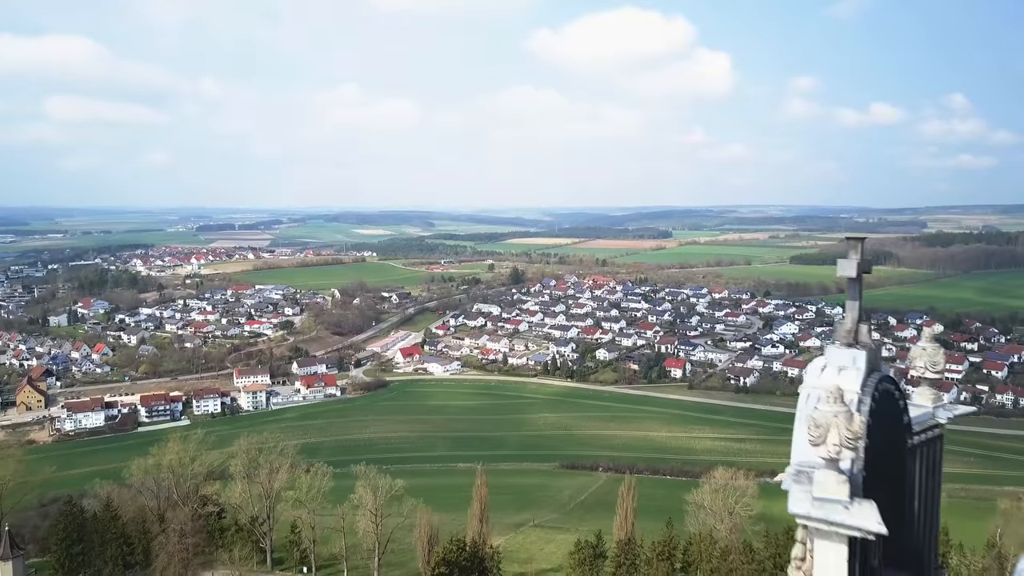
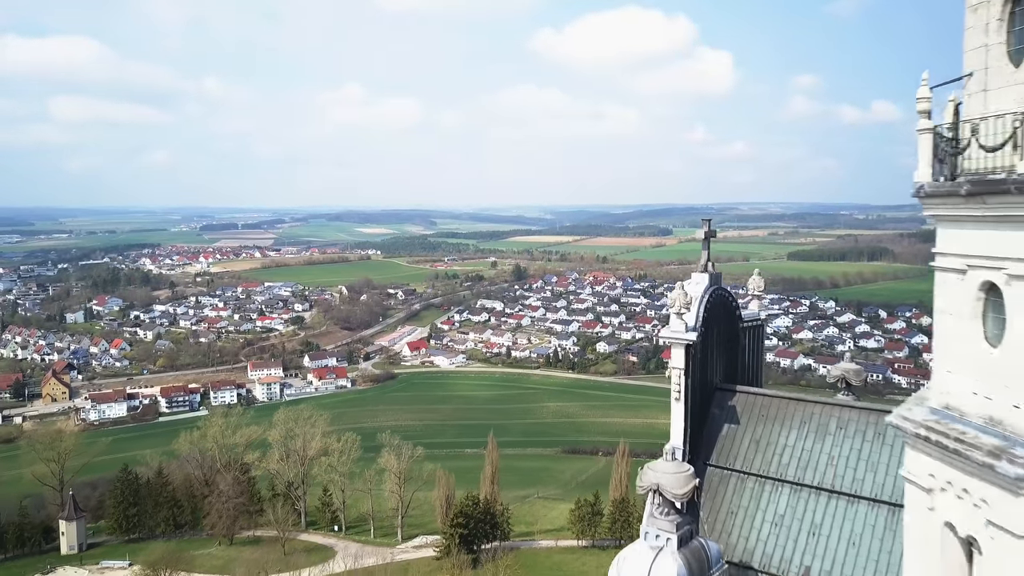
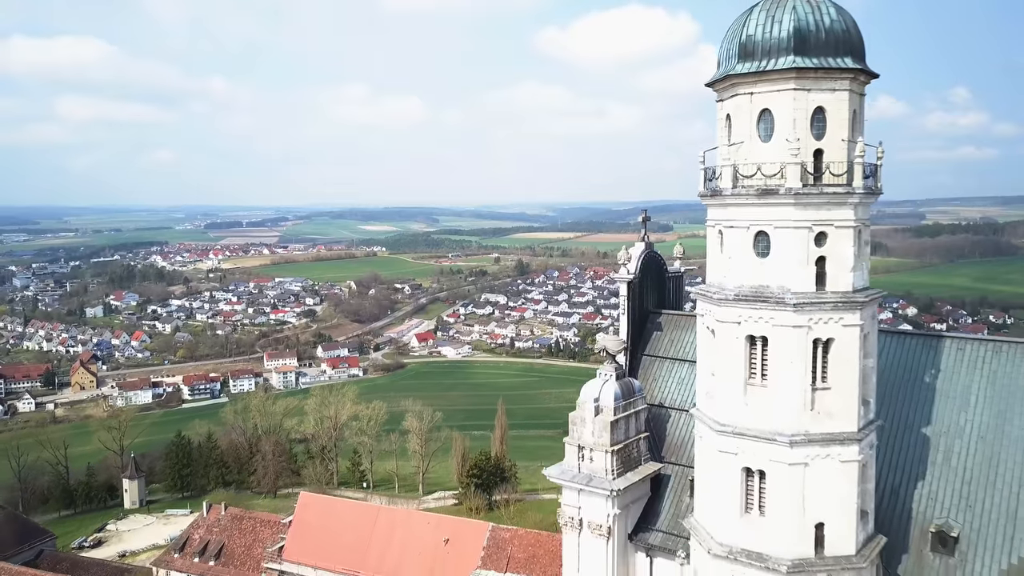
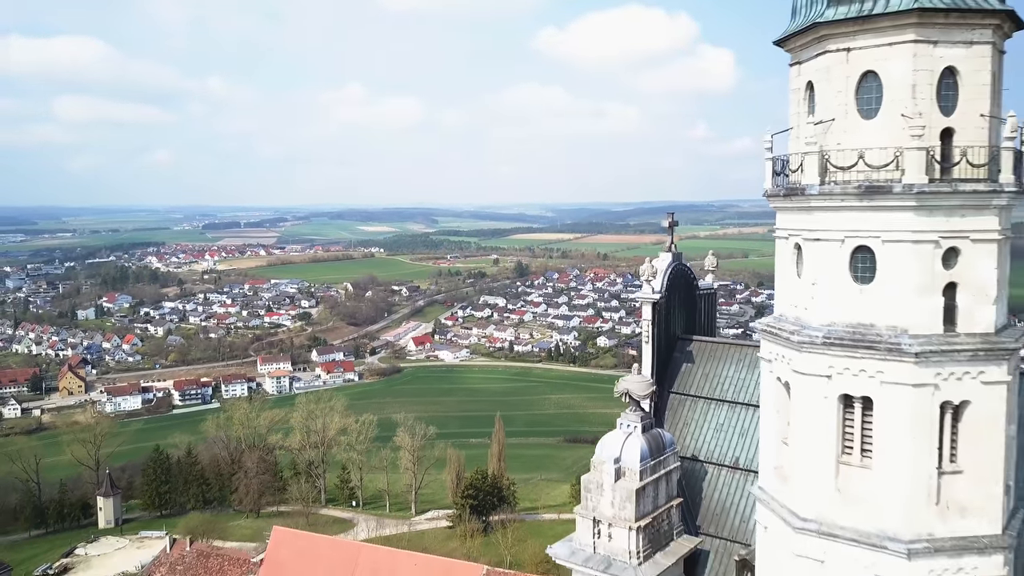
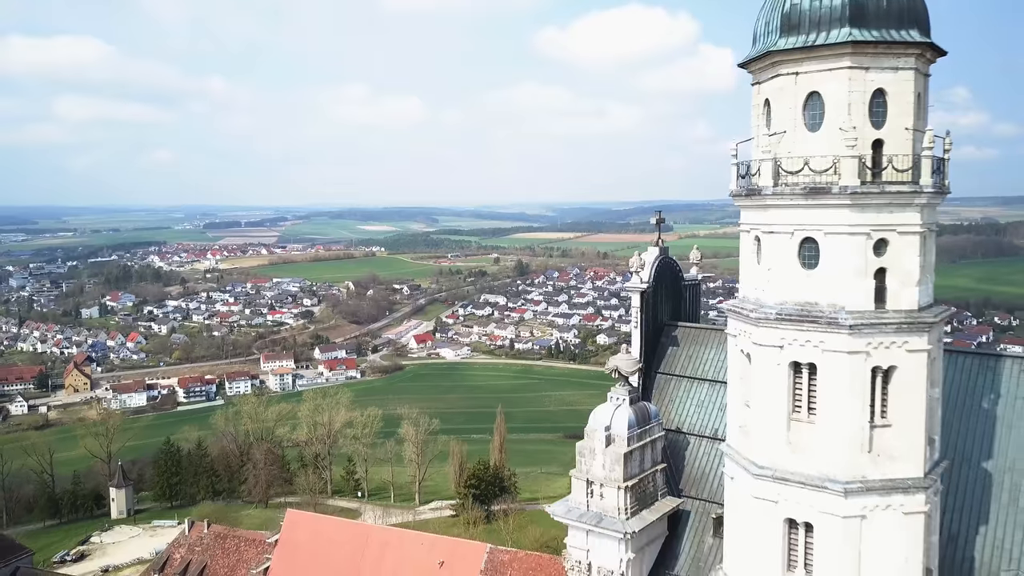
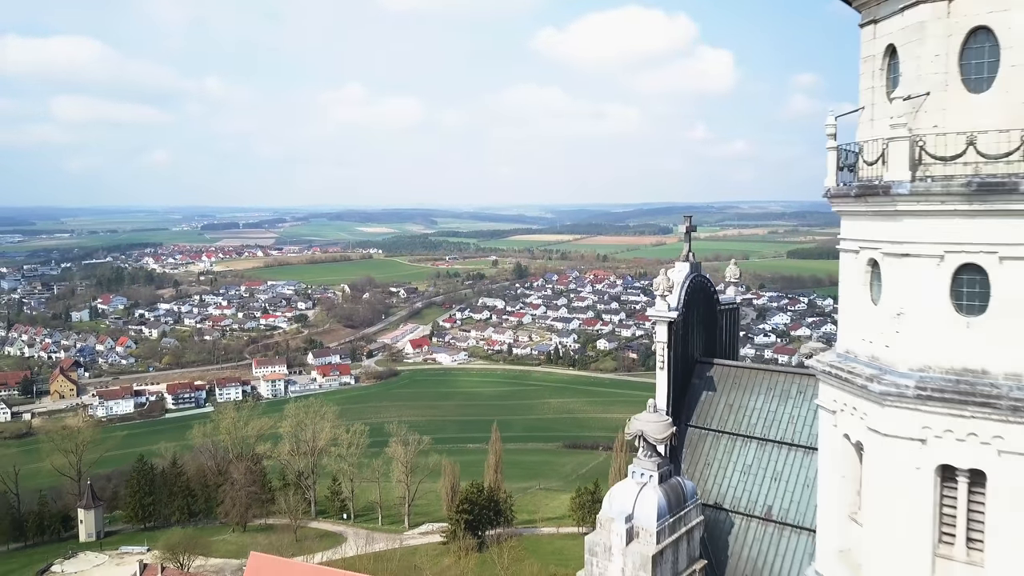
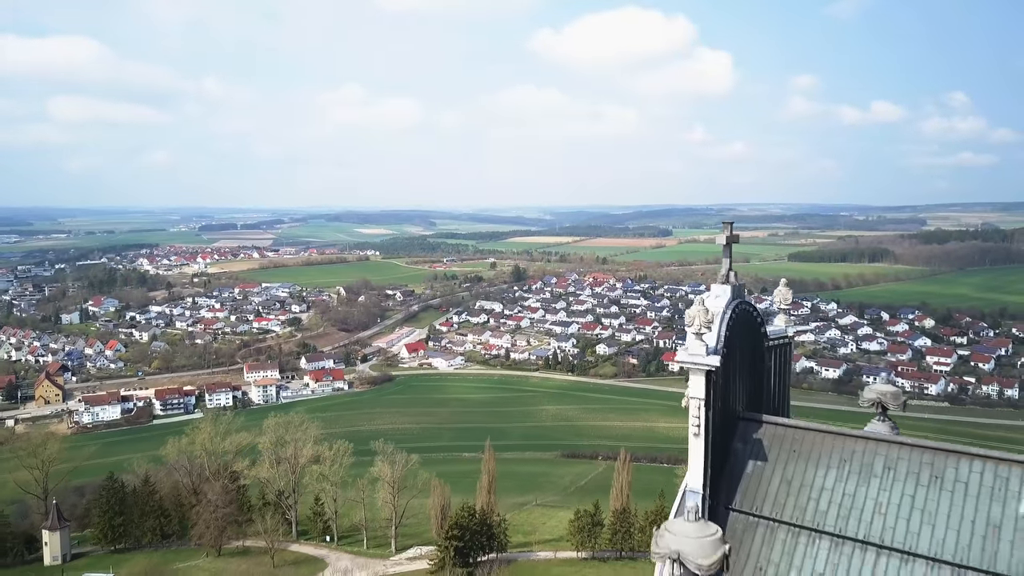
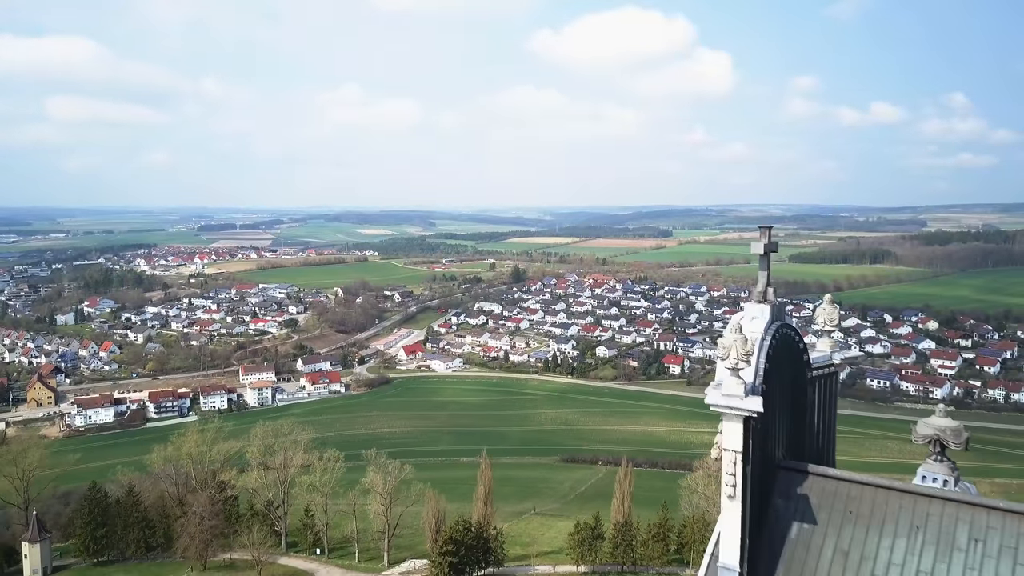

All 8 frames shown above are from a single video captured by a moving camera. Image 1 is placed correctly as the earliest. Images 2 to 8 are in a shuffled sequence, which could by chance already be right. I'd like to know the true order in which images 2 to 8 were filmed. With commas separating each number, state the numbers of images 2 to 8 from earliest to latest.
8, 7, 2, 6, 4, 5, 3
